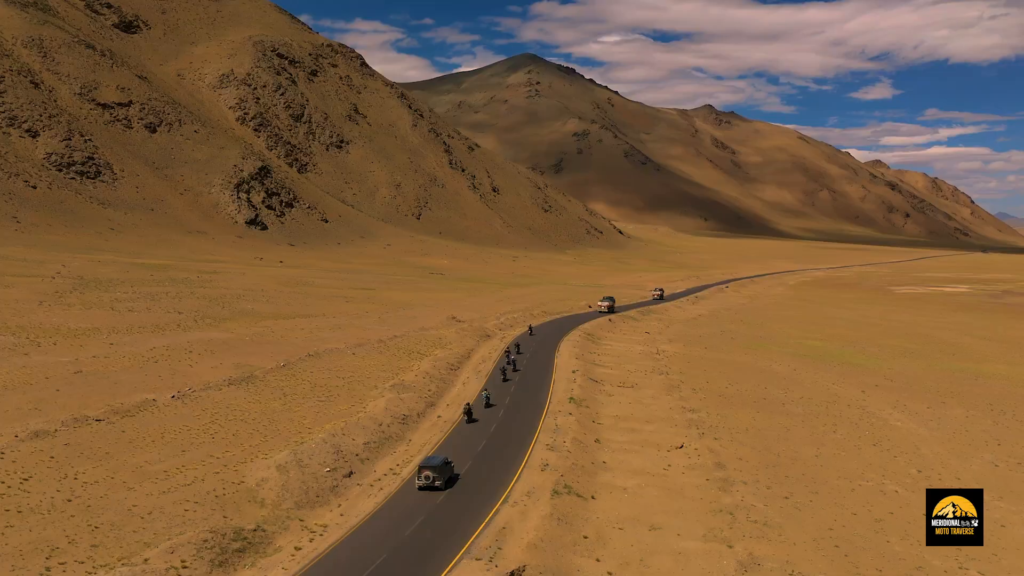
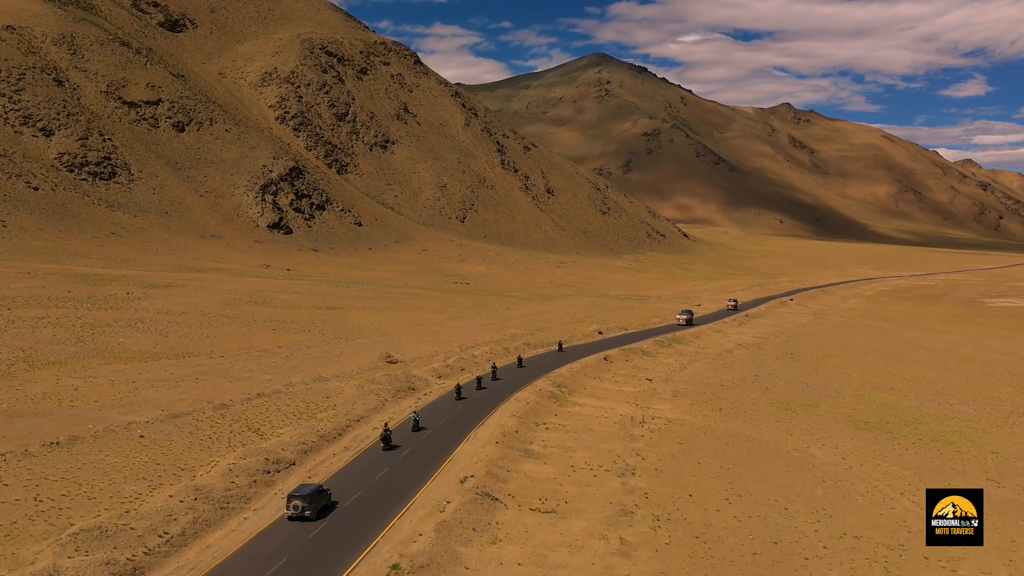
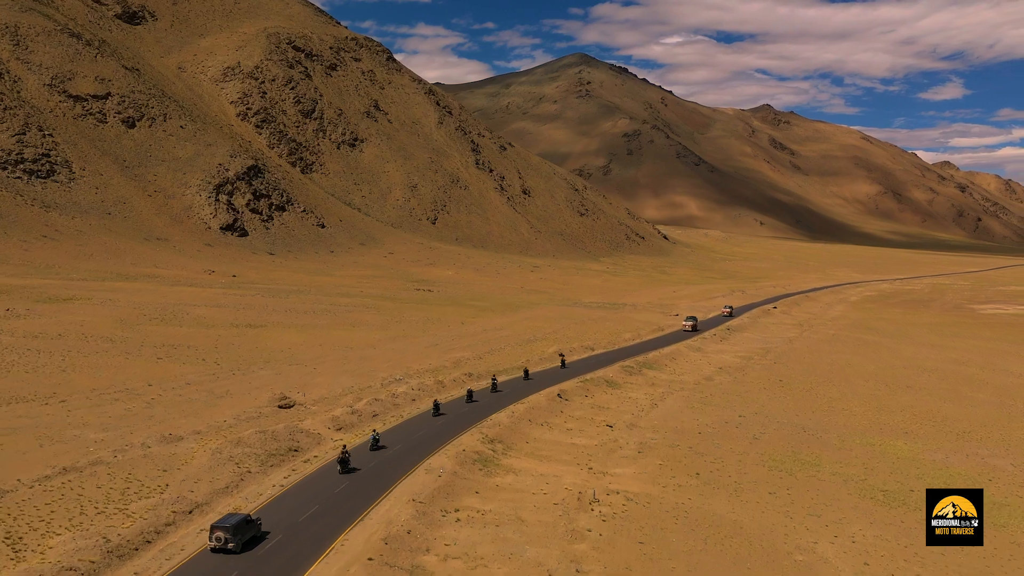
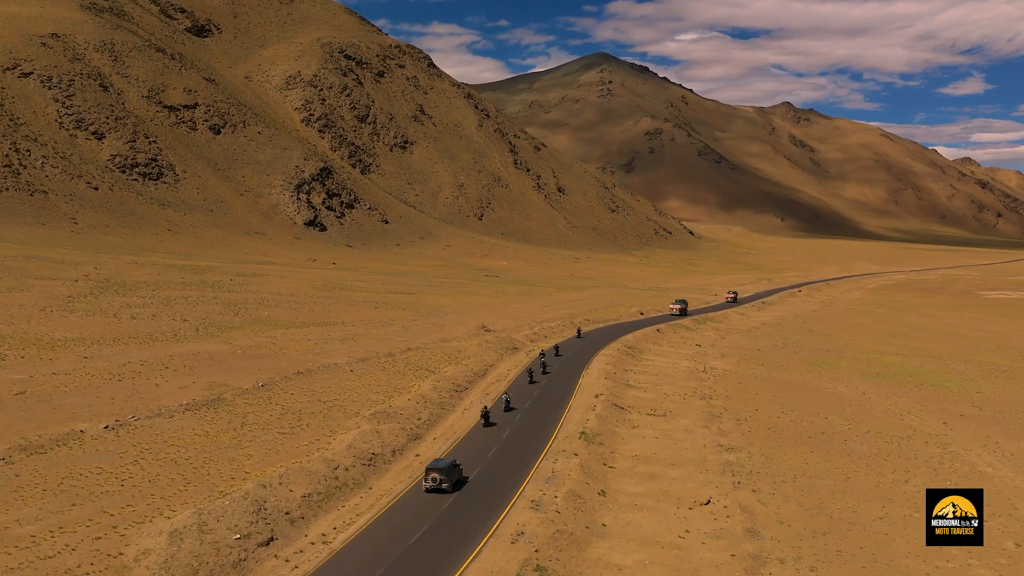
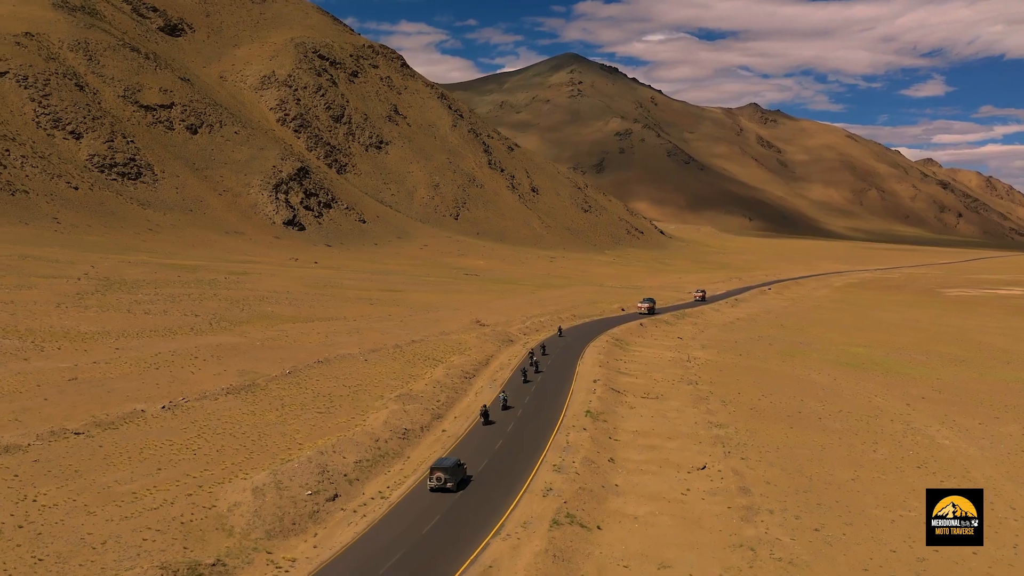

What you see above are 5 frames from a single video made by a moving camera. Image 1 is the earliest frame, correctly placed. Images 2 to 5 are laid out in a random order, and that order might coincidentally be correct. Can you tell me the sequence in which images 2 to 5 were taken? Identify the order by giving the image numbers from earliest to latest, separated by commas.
5, 4, 2, 3
